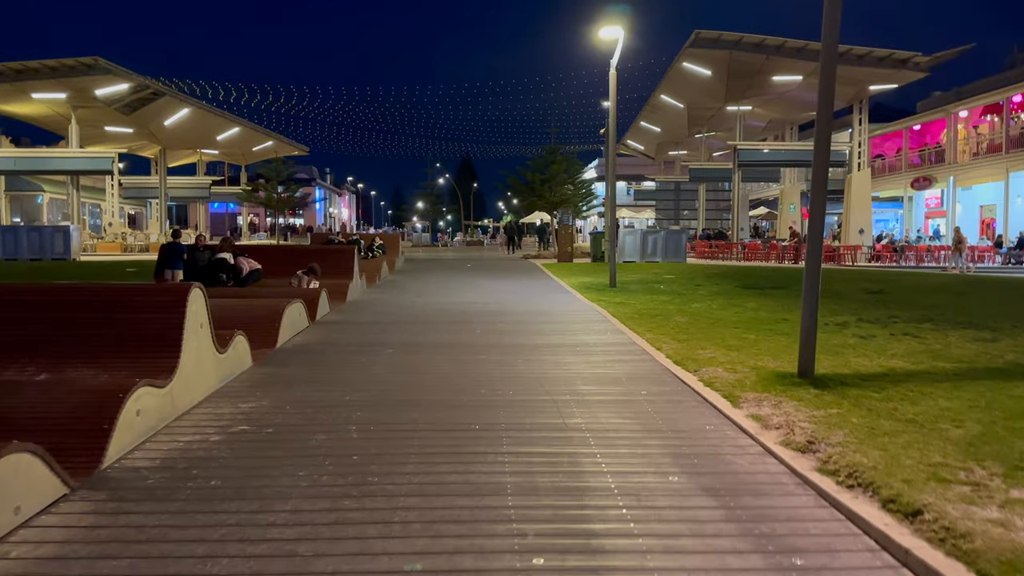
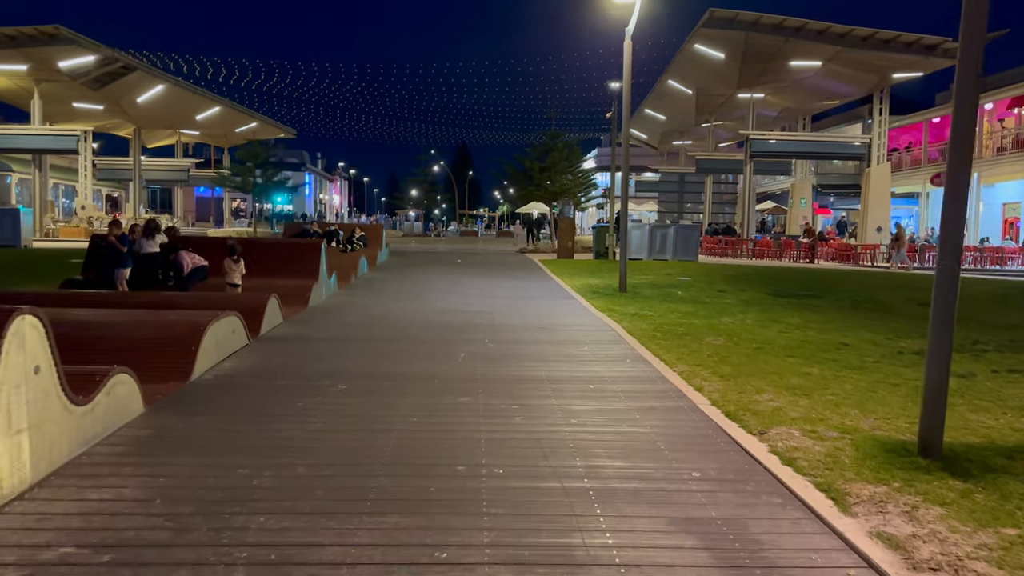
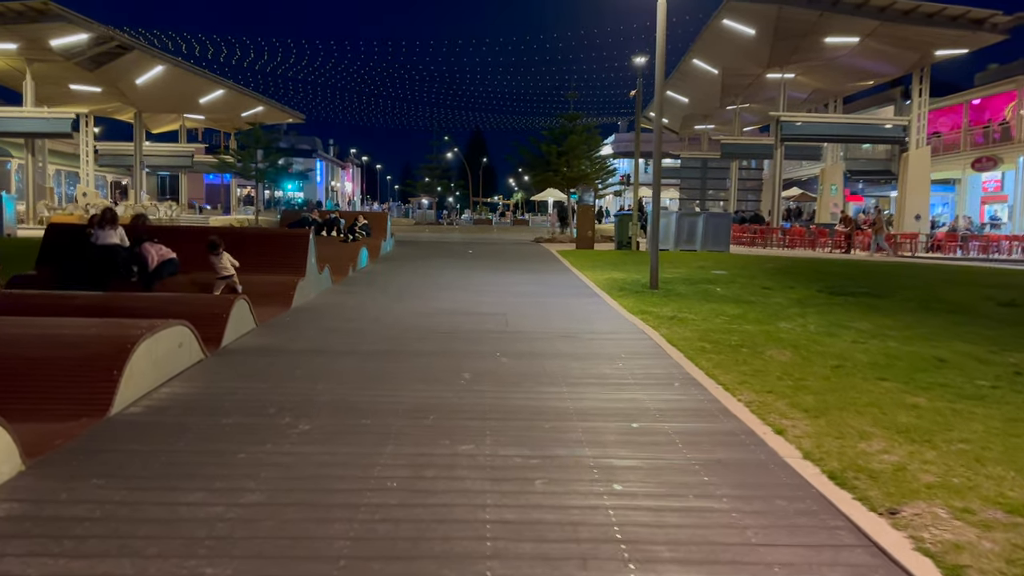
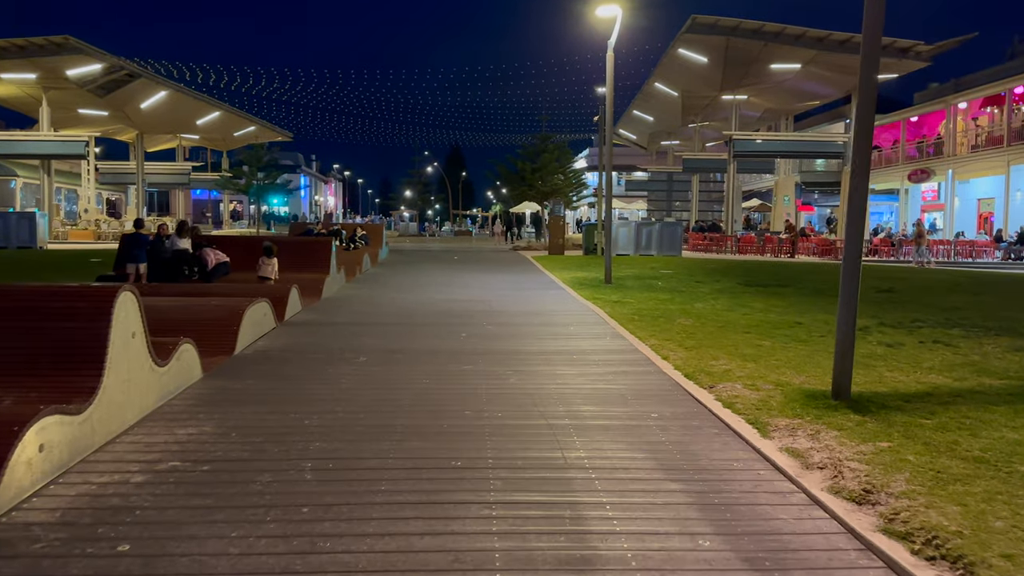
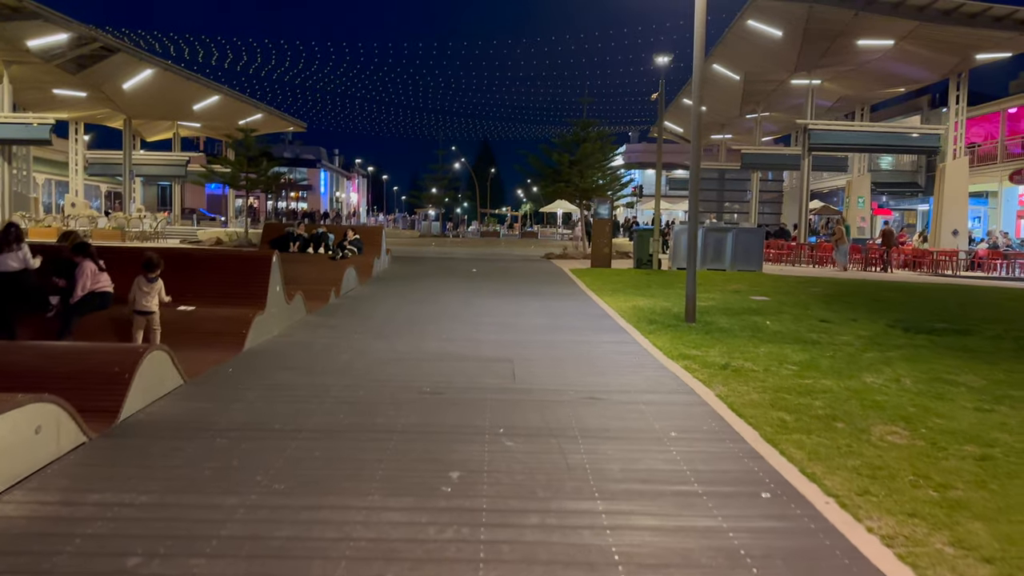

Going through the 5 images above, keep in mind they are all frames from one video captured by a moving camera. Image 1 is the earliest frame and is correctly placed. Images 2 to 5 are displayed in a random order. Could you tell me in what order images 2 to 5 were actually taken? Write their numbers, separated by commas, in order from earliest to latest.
4, 2, 3, 5
